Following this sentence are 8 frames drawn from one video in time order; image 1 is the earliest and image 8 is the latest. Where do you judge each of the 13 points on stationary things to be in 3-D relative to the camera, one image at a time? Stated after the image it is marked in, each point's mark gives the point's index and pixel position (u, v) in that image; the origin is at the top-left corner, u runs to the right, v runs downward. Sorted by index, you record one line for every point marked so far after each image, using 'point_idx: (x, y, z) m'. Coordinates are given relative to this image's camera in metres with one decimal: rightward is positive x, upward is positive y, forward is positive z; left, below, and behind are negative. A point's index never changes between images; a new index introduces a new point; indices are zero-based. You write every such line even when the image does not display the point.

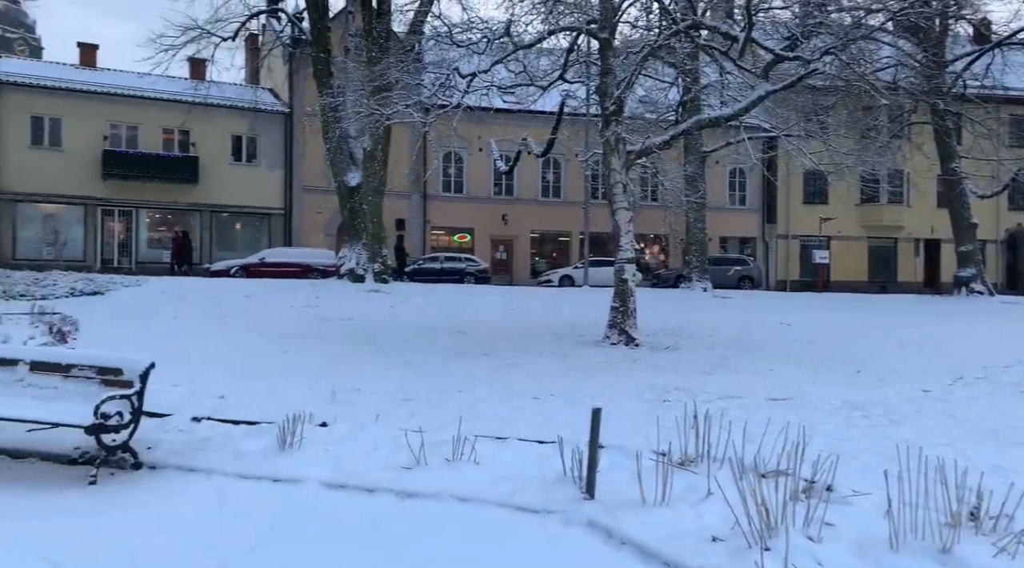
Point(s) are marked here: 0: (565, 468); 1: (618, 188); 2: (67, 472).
0: (+0.3, -1.1, +5.5) m
1: (+1.5, +1.4, +12.9) m
2: (-3.0, -1.3, +6.0) m
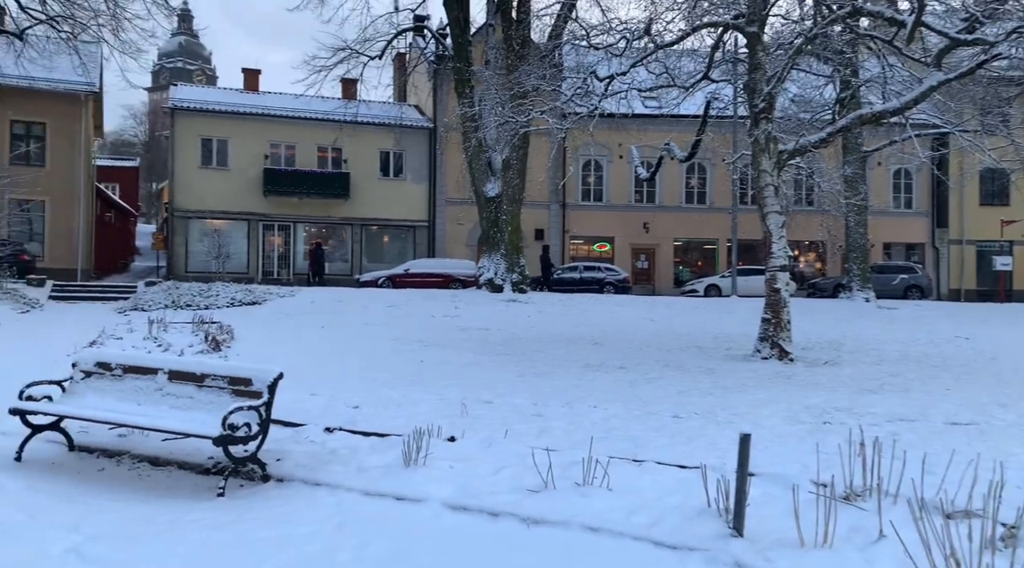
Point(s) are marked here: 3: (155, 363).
0: (+1.1, -1.2, +5.0) m
1: (+3.5, +1.3, +12.1) m
2: (-2.1, -1.4, +6.0) m
3: (-2.7, -0.6, +6.6) m
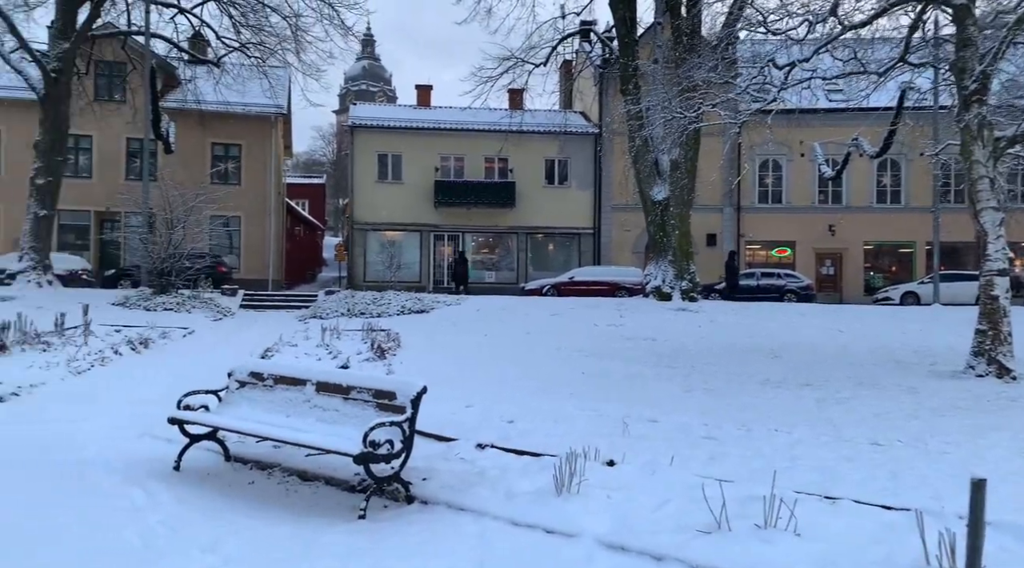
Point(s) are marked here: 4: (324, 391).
0: (+1.9, -1.2, +4.1) m
1: (+5.6, +1.2, +10.6) m
2: (-1.1, -1.4, +5.7) m
3: (-1.5, -0.7, +6.4) m
4: (-1.4, -0.8, +6.3) m
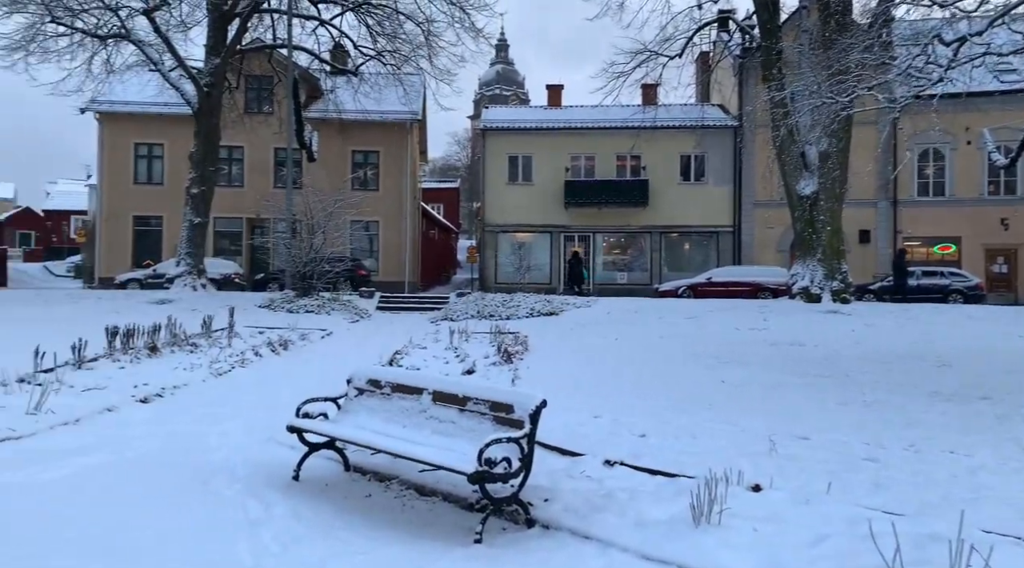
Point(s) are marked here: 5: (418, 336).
0: (+2.4, -1.2, +3.2) m
1: (+7.0, +1.2, +9.1) m
2: (-0.3, -1.4, +5.2) m
3: (-0.6, -0.7, +6.0) m
4: (-0.5, -0.8, +6.0) m
5: (-2.0, -1.1, +18.7) m
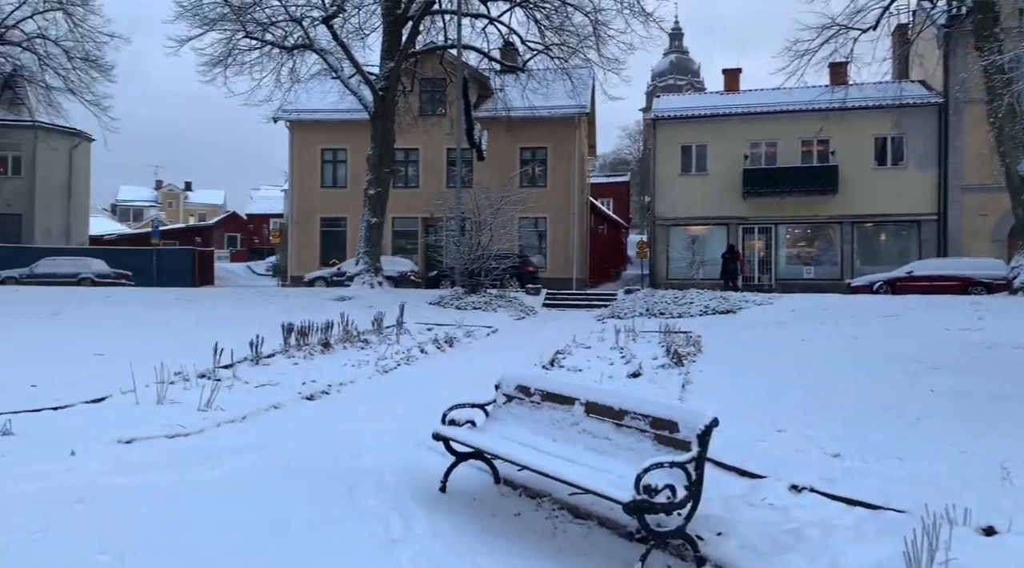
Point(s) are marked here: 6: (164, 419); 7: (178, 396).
0: (+2.8, -1.2, +2.0) m
1: (+8.4, +1.3, +6.9) m
2: (+0.5, -1.4, +4.5) m
3: (+0.4, -0.6, +5.3) m
4: (+0.5, -0.8, +5.2) m
5: (+1.5, -1.0, +18.1) m
6: (-3.4, -1.3, +8.7) m
7: (-3.5, -1.2, +9.5) m
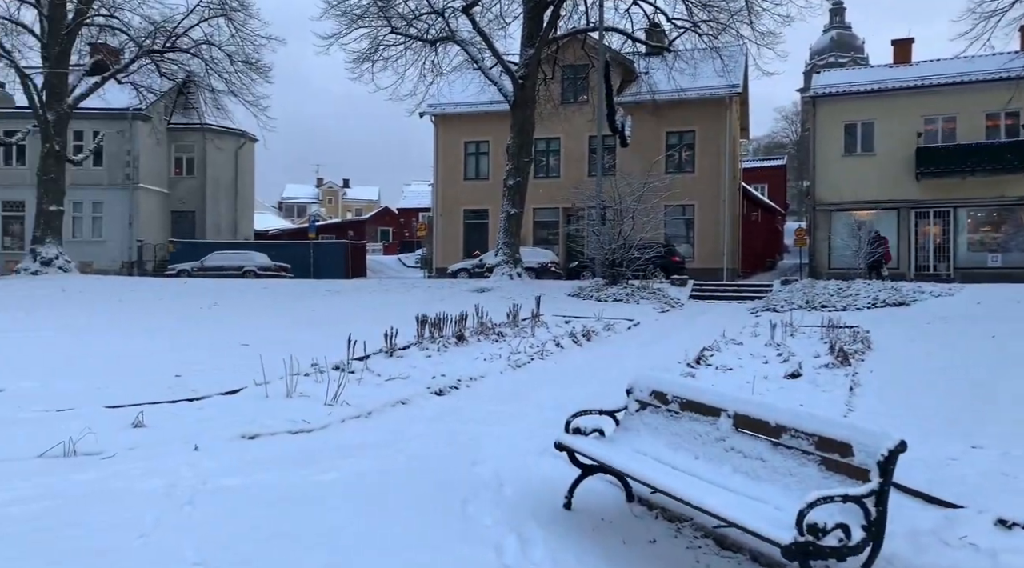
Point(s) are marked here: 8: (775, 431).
0: (+2.8, -1.1, +0.7) m
1: (+9.2, +1.4, +4.6) m
2: (+1.1, -1.3, +3.6) m
3: (+1.0, -0.6, +4.5) m
4: (+1.1, -0.7, +4.3) m
5: (+4.2, -0.9, +16.8) m
6: (-2.1, -1.2, +8.4) m
7: (-2.1, -1.1, +9.2) m
8: (+1.2, -0.6, +4.0) m
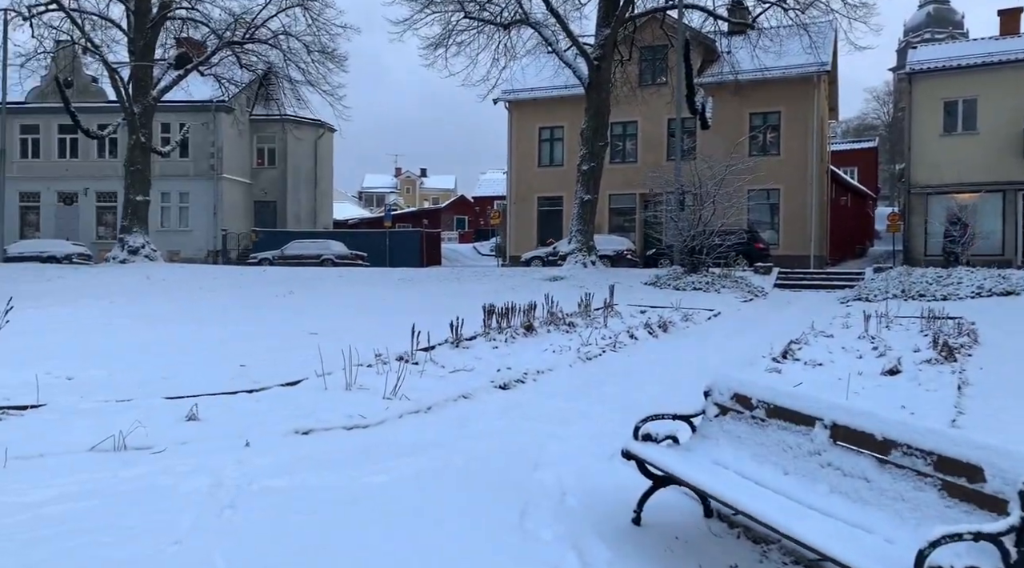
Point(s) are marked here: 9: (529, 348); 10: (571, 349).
0: (+2.7, -1.1, -0.1) m
1: (+9.5, +1.4, +3.2) m
2: (+1.2, -1.3, +2.9) m
3: (+1.3, -0.5, +3.8) m
4: (+1.4, -0.6, +3.7) m
5: (+5.6, -0.6, +15.8) m
6: (-1.5, -1.1, +8.0) m
7: (-1.4, -1.0, +8.8) m
8: (+1.4, -0.6, +3.3) m
9: (+0.2, -0.9, +11.7) m
10: (+0.8, -0.9, +11.8) m
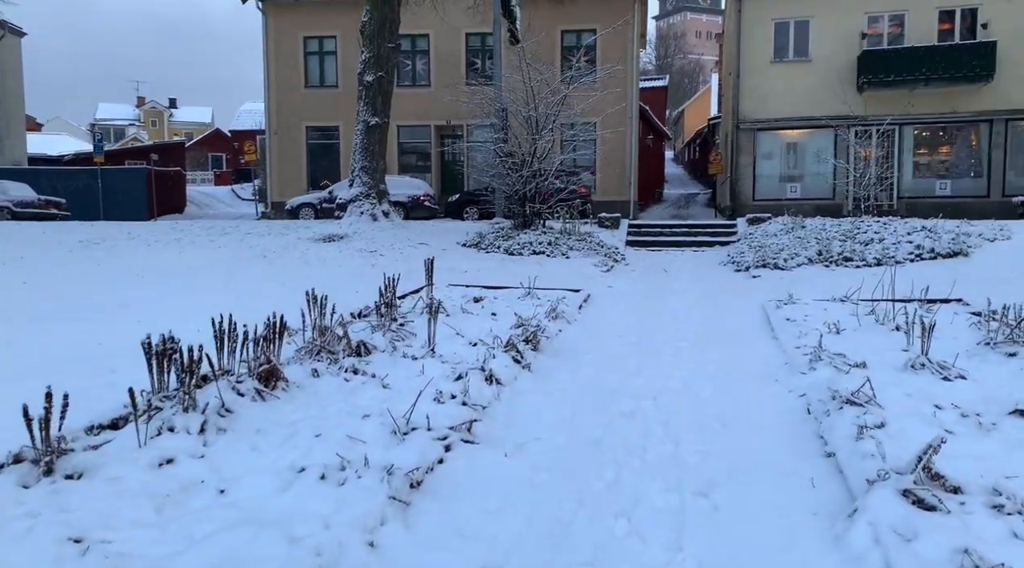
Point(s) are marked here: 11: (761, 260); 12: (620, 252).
0: (+4.1, -1.8, -6.3) m
1: (+9.7, +1.0, -1.7) m
2: (+1.9, -1.8, -3.8) m
3: (+1.7, -1.0, -3.0) m
4: (+1.8, -1.2, -3.1) m
5: (+2.9, -0.3, +9.7) m
6: (-2.0, -1.4, +0.5) m
7: (-2.2, -1.2, +1.2) m
8: (+1.9, -1.1, -3.4) m
9: (-1.3, -0.9, +4.4) m
10: (-0.7, -0.9, +4.6) m
11: (+3.9, +0.3, +13.3) m
12: (+2.1, +0.6, +16.8) m
